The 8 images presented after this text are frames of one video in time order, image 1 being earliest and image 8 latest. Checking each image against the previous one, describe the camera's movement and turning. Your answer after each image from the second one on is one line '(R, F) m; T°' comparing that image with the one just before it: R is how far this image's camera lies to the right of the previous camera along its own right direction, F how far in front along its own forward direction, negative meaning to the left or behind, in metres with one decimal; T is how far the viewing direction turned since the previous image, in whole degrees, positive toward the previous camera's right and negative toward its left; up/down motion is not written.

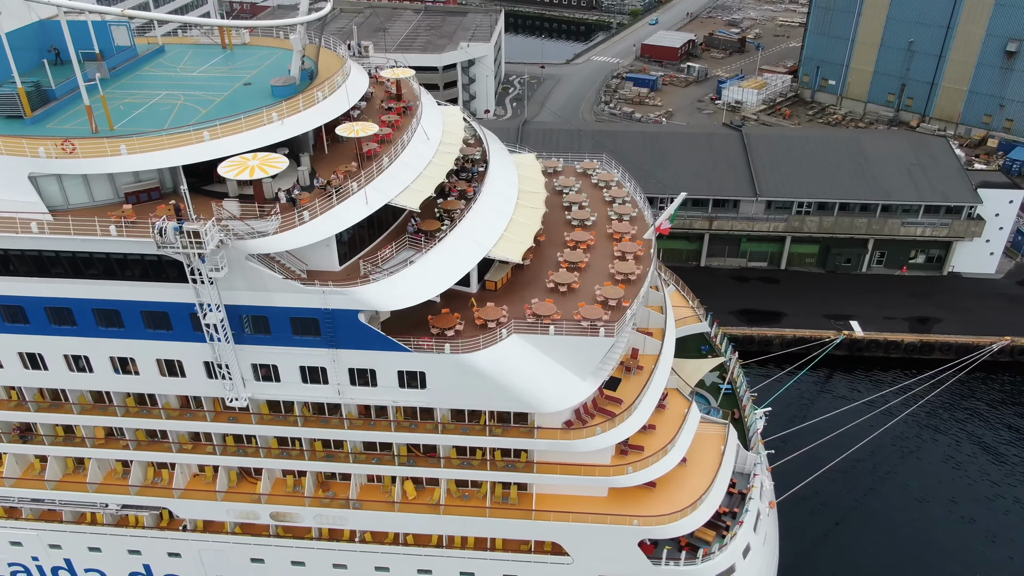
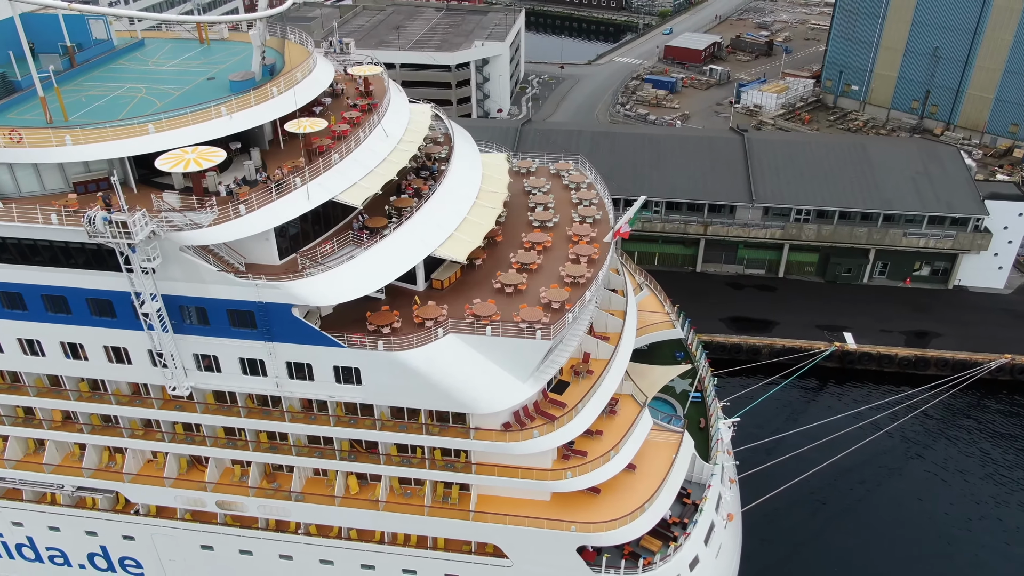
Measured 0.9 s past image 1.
(+3.3, +0.2) m; -3°
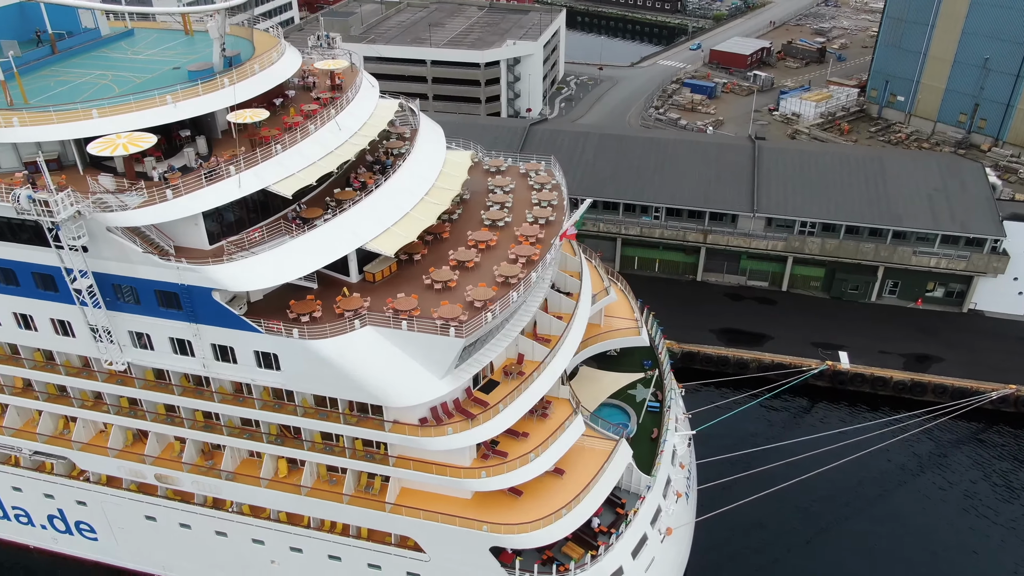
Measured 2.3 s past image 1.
(+4.9, +0.2) m; -5°
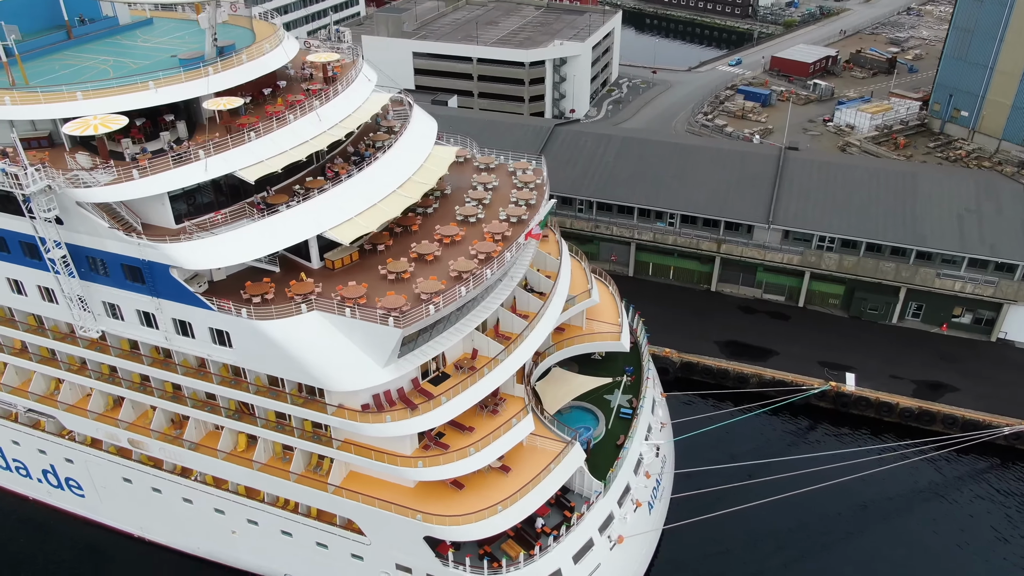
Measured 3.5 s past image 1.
(+4.5, 0.0) m; -6°
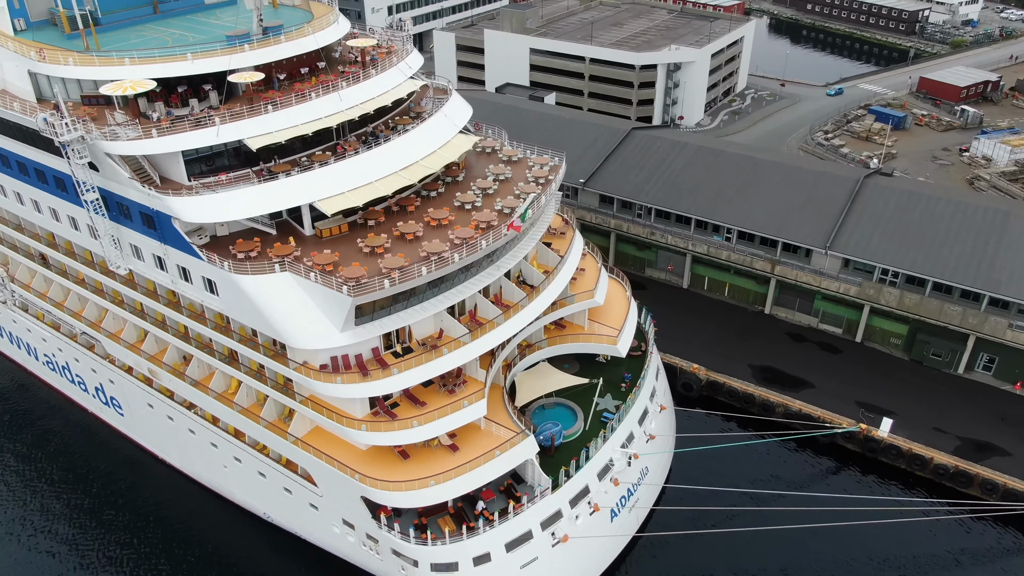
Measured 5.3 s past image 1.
(+7.2, 0.0) m; -12°
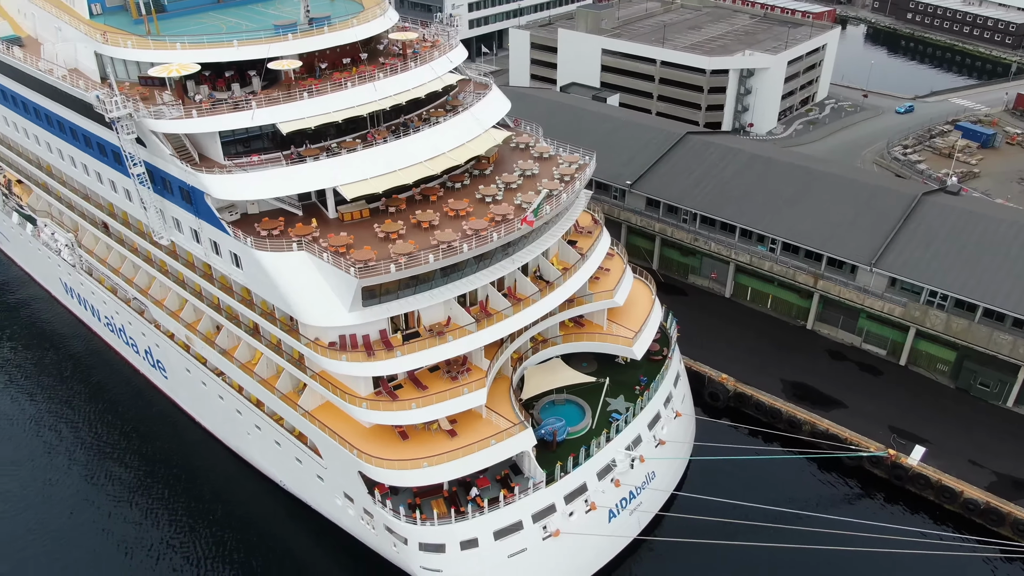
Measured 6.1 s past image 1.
(+3.1, -0.3) m; -6°
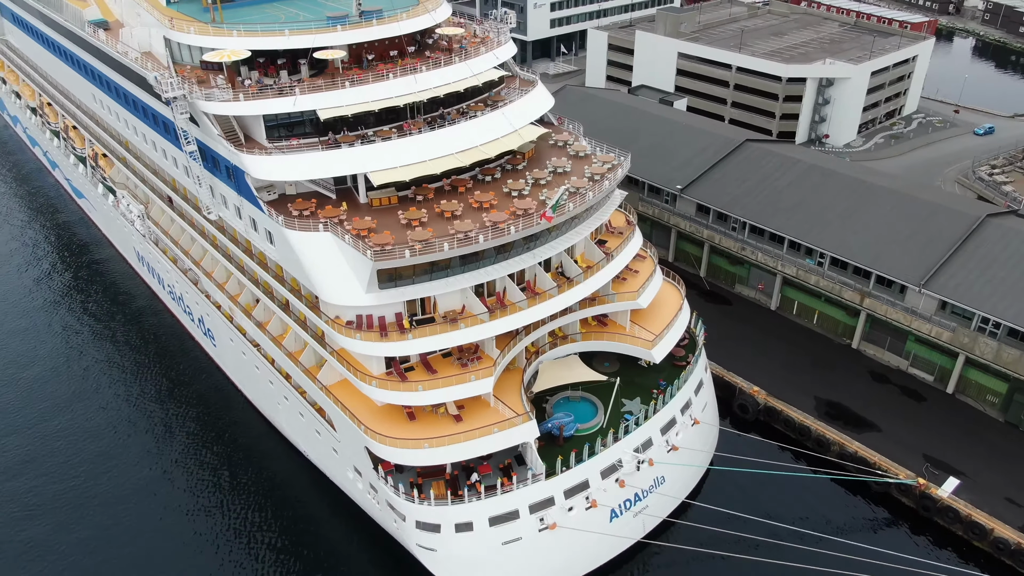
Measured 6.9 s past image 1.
(+3.0, -0.4) m; -6°
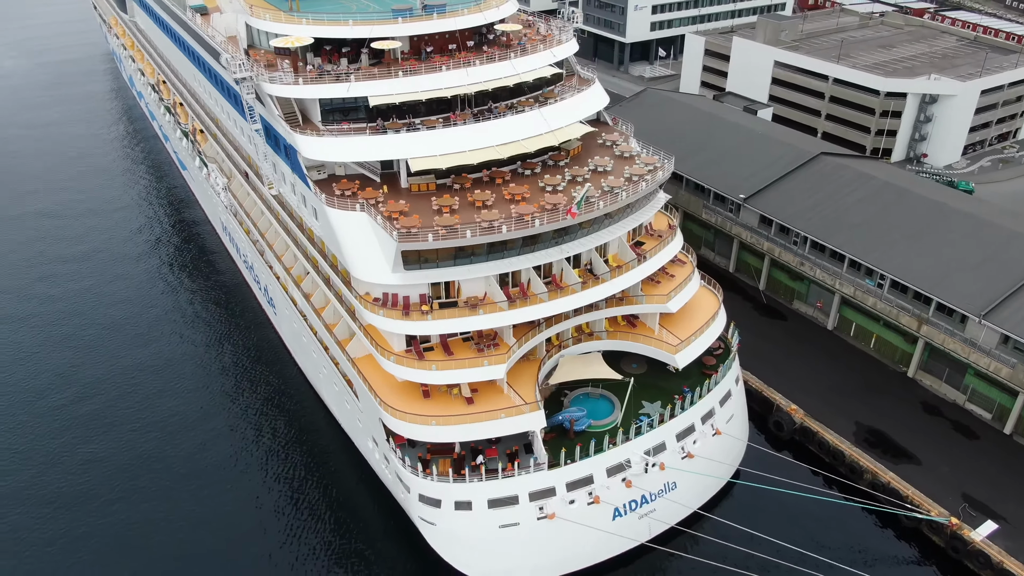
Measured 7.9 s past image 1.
(+3.6, -0.5) m; -8°
